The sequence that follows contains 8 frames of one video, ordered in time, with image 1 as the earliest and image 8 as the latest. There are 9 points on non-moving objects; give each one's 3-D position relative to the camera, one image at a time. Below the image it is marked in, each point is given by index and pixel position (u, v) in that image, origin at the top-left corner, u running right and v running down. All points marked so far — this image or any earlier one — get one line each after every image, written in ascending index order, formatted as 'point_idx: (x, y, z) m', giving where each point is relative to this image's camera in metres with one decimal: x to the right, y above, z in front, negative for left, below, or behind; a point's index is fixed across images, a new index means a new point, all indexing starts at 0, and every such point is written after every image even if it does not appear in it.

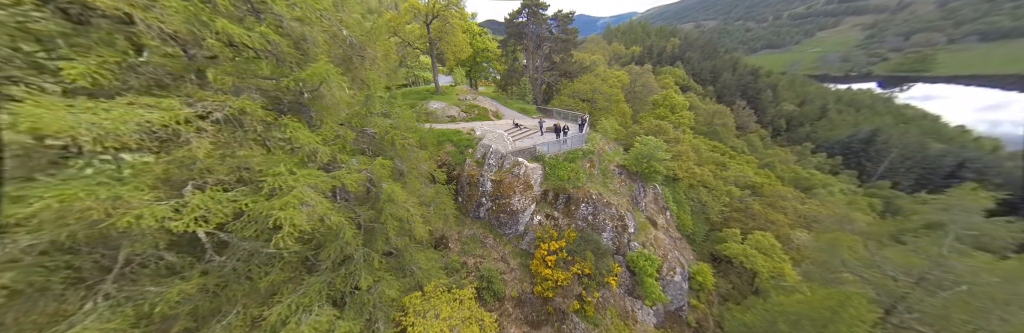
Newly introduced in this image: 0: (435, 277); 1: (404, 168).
0: (-3.4, -4.8, +8.7) m
1: (-4.0, 0.0, +6.9) m
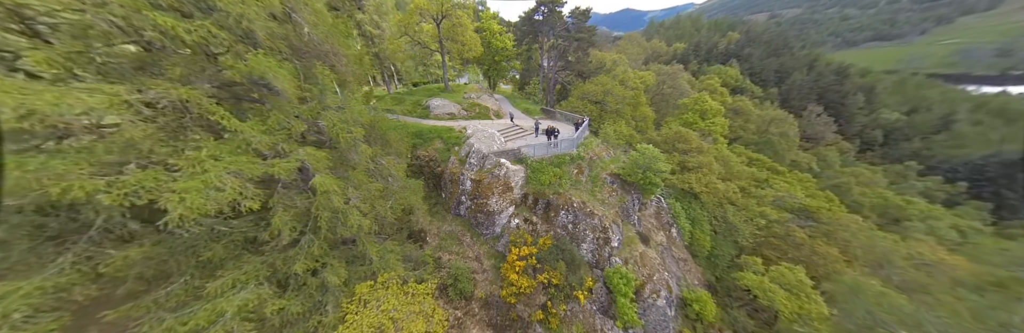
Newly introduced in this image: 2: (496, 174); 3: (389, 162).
0: (-5.4, -4.6, +9.0) m
1: (-5.9, +0.2, +7.3) m
2: (-1.1, -0.5, +13.3) m
3: (-5.4, +0.2, +8.5) m
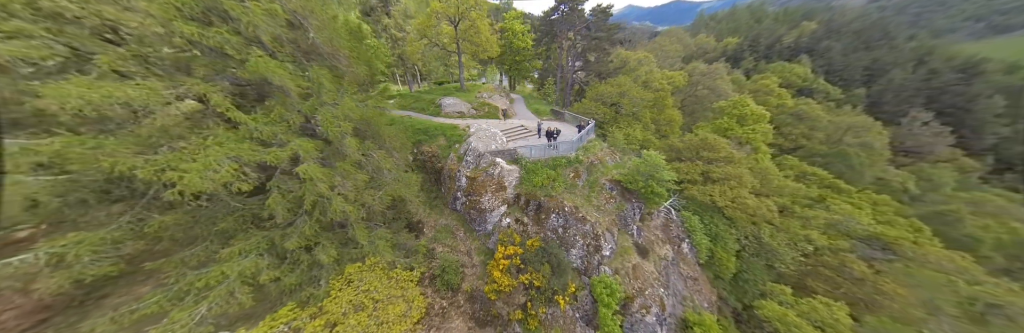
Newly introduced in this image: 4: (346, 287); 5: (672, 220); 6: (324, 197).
0: (-6.5, -4.3, +9.8) m
1: (-6.9, +0.6, +8.2) m
2: (-1.5, -0.4, +13.6) m
3: (-6.2, +0.5, +9.4) m
4: (-7.1, -5.2, +8.7) m
5: (+12.3, -4.2, +16.2) m
6: (-7.8, -1.3, +7.6) m
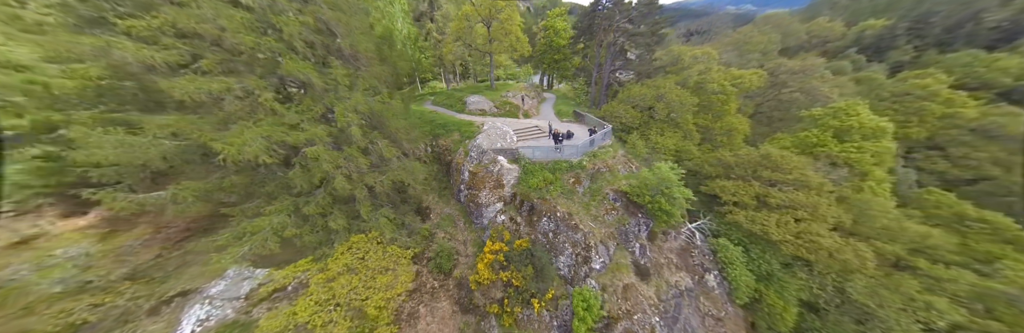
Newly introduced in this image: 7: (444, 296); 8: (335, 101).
0: (-7.5, -3.6, +11.5) m
1: (-7.8, +1.3, +9.9) m
2: (-1.5, -0.2, +14.1) m
3: (-6.9, +1.2, +10.9) m
4: (-8.5, -4.4, +10.5) m
5: (+12.1, -5.3, +13.9) m
6: (-9.0, -0.5, +9.5) m
7: (-4.3, -8.0, +12.7) m
8: (-8.4, +3.1, +9.8) m
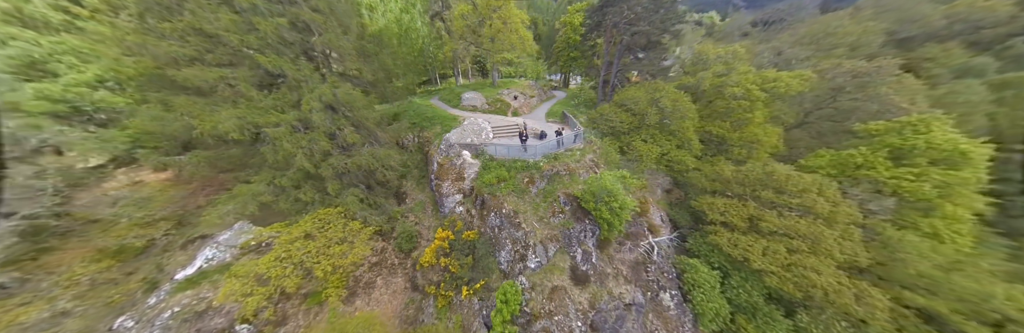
0: (-10.8, -2.6, +13.2) m
1: (-10.9, +2.3, +11.5) m
2: (-4.2, +0.3, +14.9) m
3: (-9.8, +2.1, +12.4) m
4: (-11.9, -3.3, +12.4) m
5: (+8.8, -5.9, +13.1) m
6: (-12.2, +0.6, +11.4) m
7: (-7.7, -7.2, +14.1) m
8: (-11.3, +4.1, +11.5) m
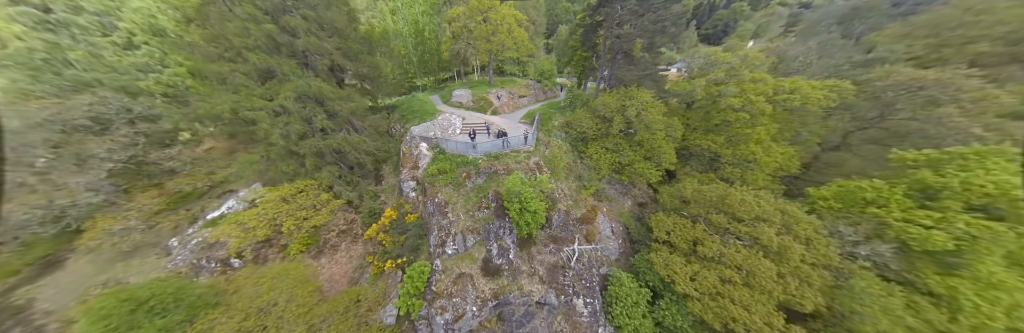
0: (-15.0, -1.1, +16.1) m
1: (-14.9, +3.8, +14.3) m
2: (-8.0, +1.1, +16.8) m
3: (-13.8, +3.5, +15.1) m
4: (-16.3, -1.7, +15.5) m
5: (+3.8, -6.4, +13.3) m
6: (-16.4, +2.2, +14.4) m
7: (-12.4, -6.0, +16.7) m
8: (-15.1, +5.6, +14.3) m
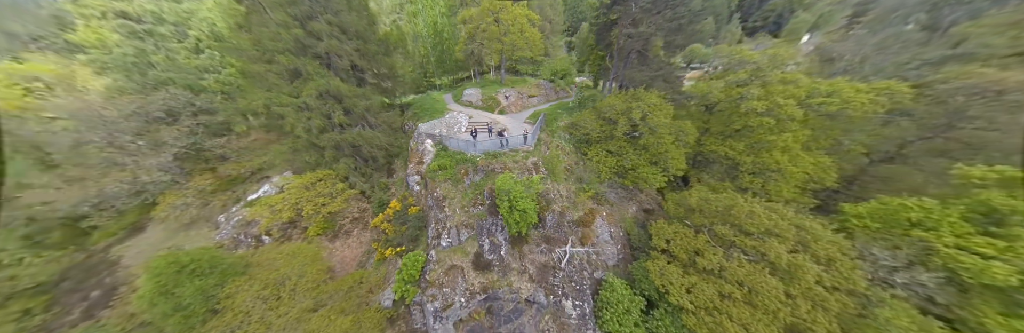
0: (-15.1, -0.4, +17.7) m
1: (-14.9, +4.5, +16.0) m
2: (-8.0, +1.5, +17.8) m
3: (-13.7, +4.1, +16.6) m
4: (-16.4, -1.0, +17.2) m
5: (+3.2, -6.5, +13.3) m
6: (-16.5, +3.0, +16.1) m
7: (-12.6, -5.4, +18.1) m
8: (-15.1, +6.3, +15.9) m
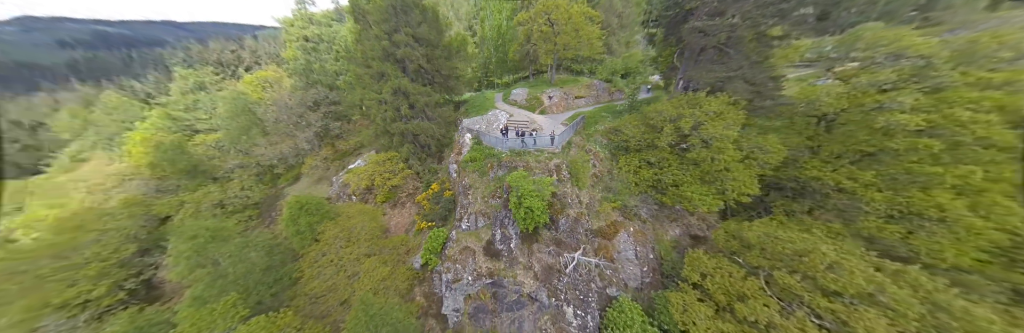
0: (-12.0, +1.4, +22.3) m
1: (-11.8, +6.2, +20.4) m
2: (-5.0, +2.5, +20.3) m
3: (-10.5, +5.8, +20.7) m
4: (-13.5, +1.0, +22.2) m
5: (+3.5, -6.8, +13.0) m
6: (-13.4, +4.9, +21.0) m
7: (-10.1, -3.9, +22.0) m
8: (-11.7, +8.0, +20.3) m
